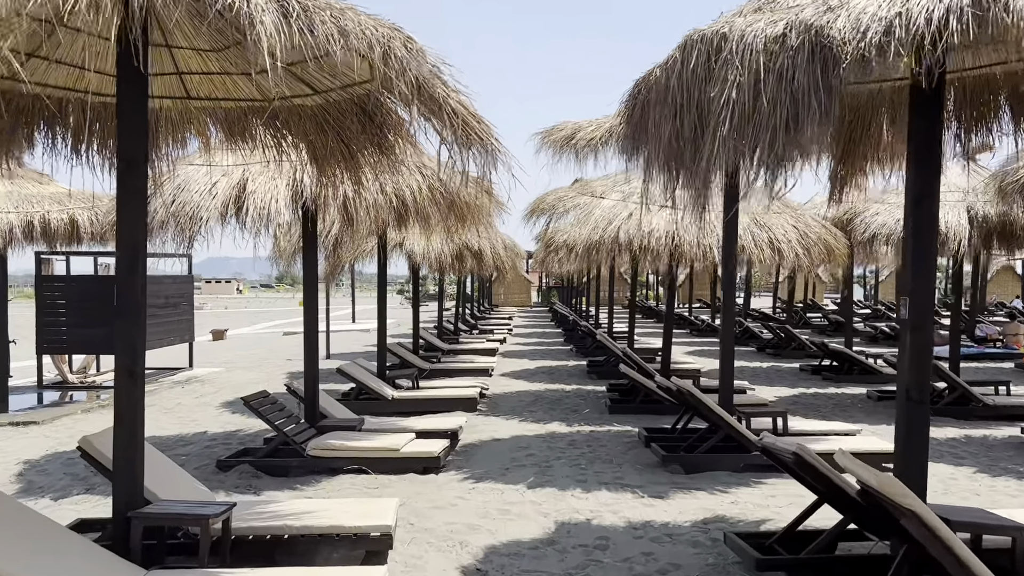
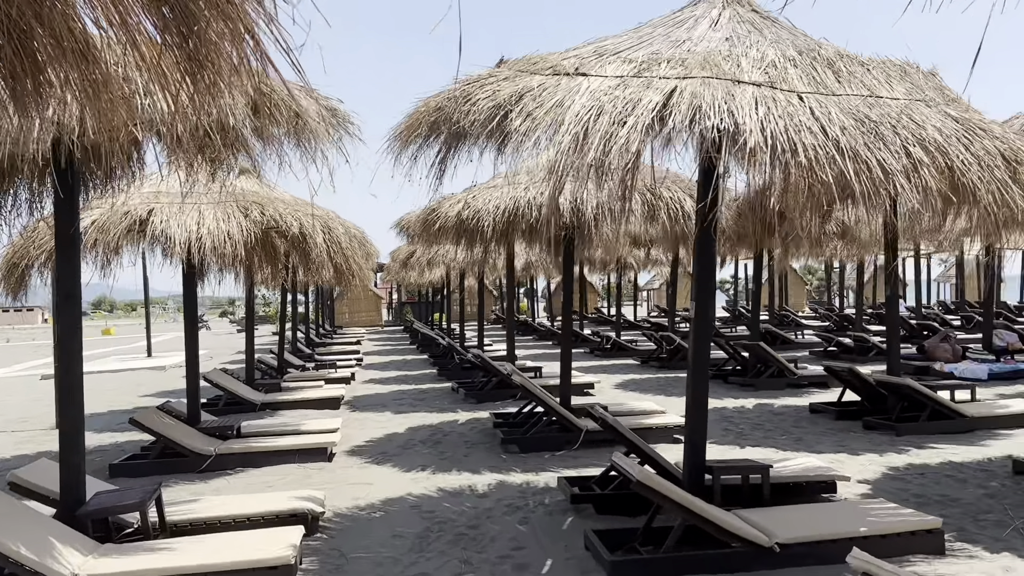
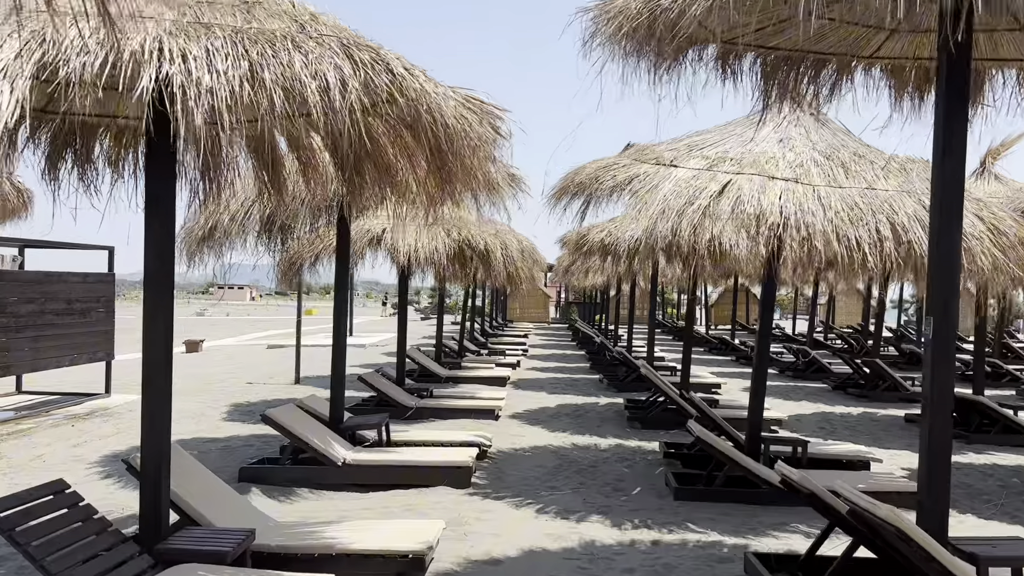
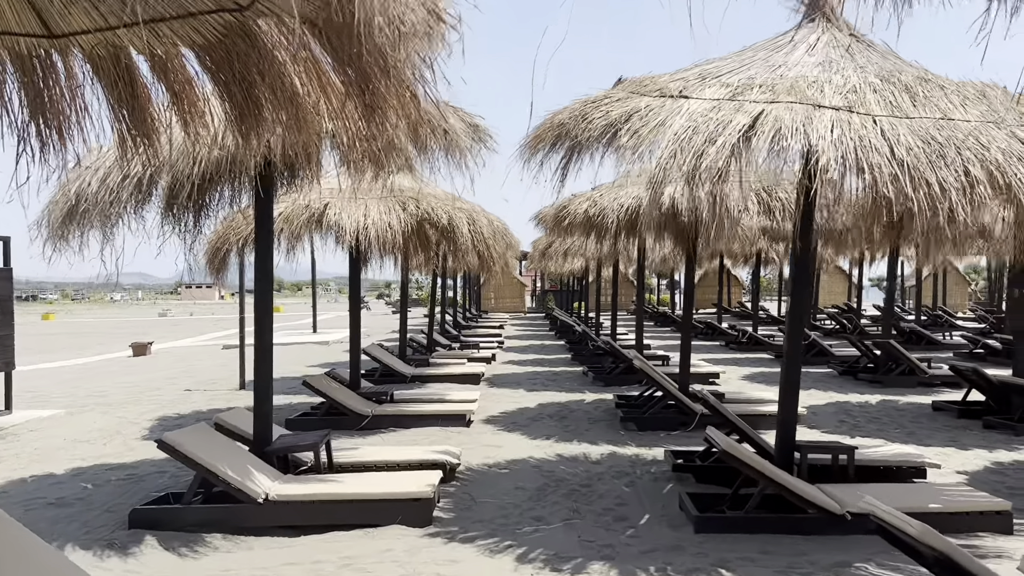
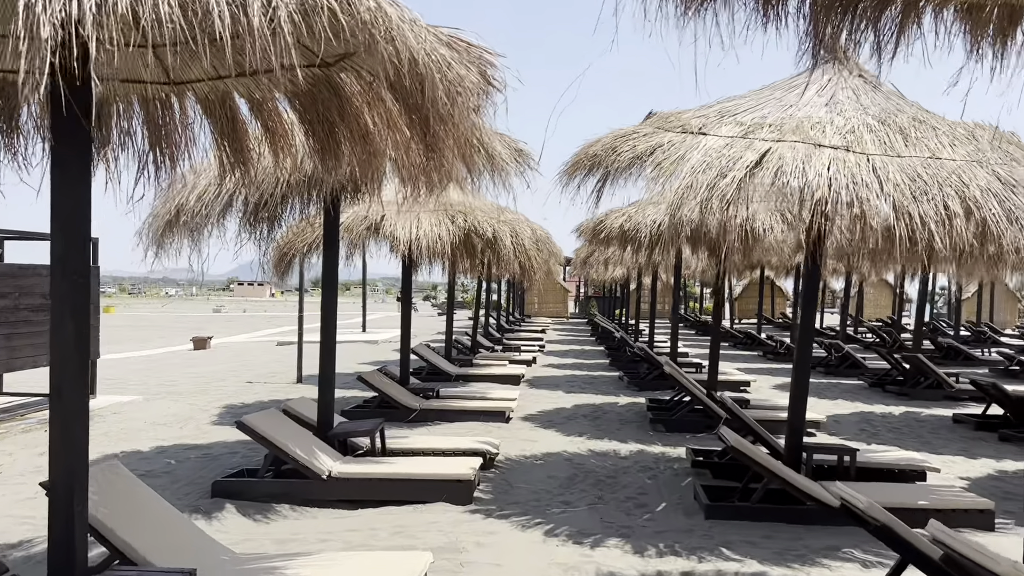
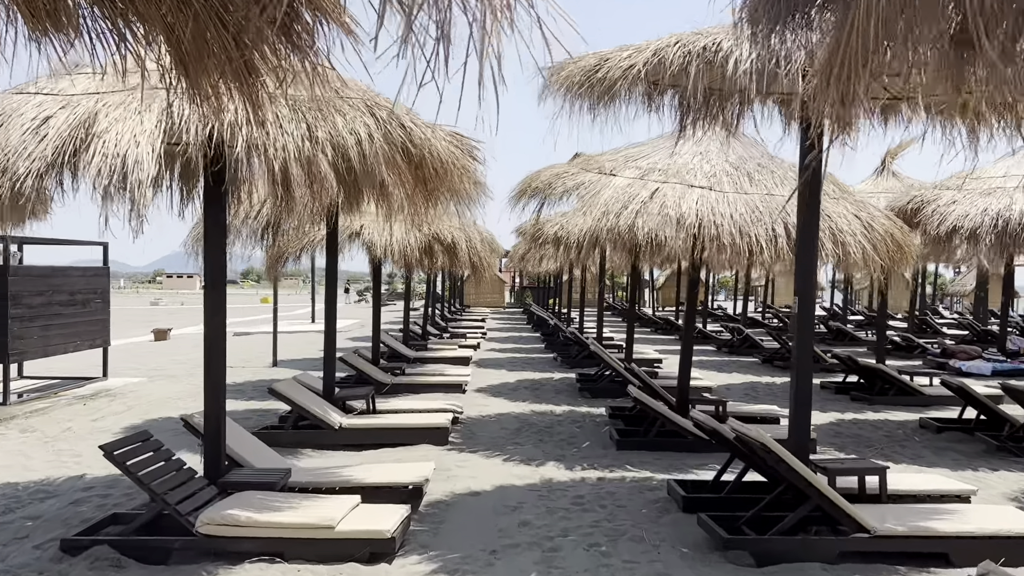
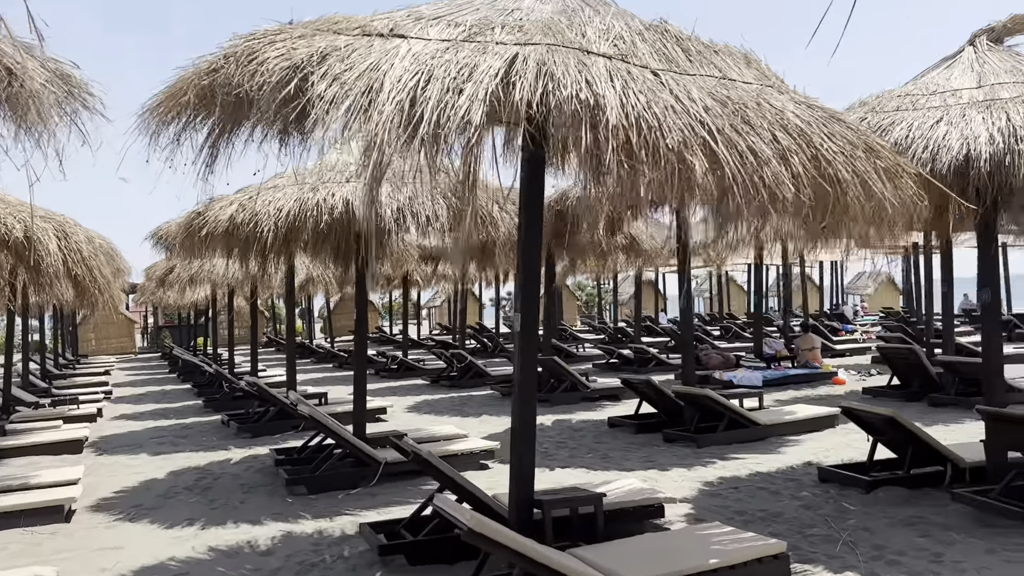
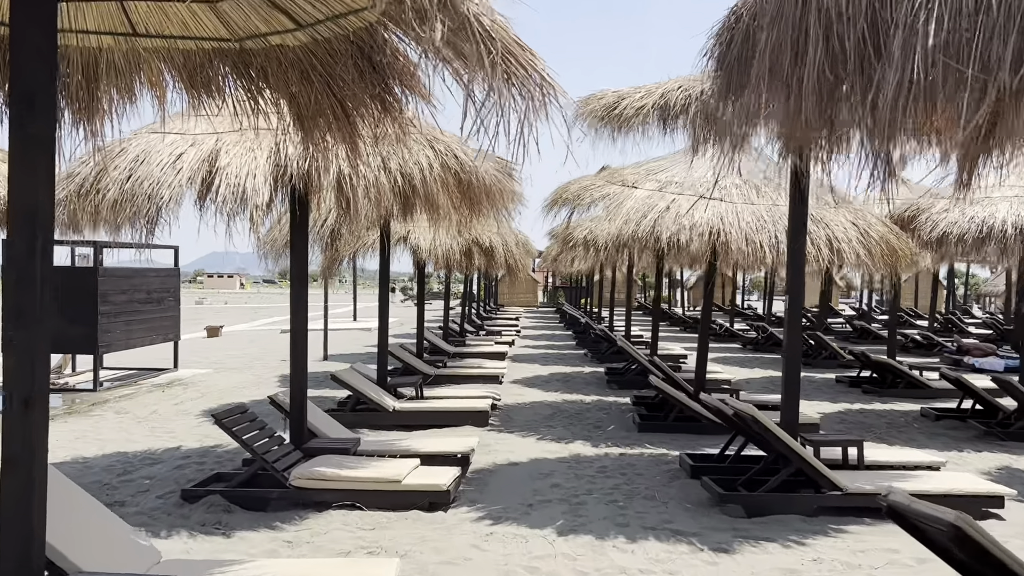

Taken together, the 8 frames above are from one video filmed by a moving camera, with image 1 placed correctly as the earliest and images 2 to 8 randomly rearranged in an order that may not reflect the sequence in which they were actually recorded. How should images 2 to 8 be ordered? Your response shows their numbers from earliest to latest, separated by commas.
8, 6, 3, 5, 4, 2, 7
